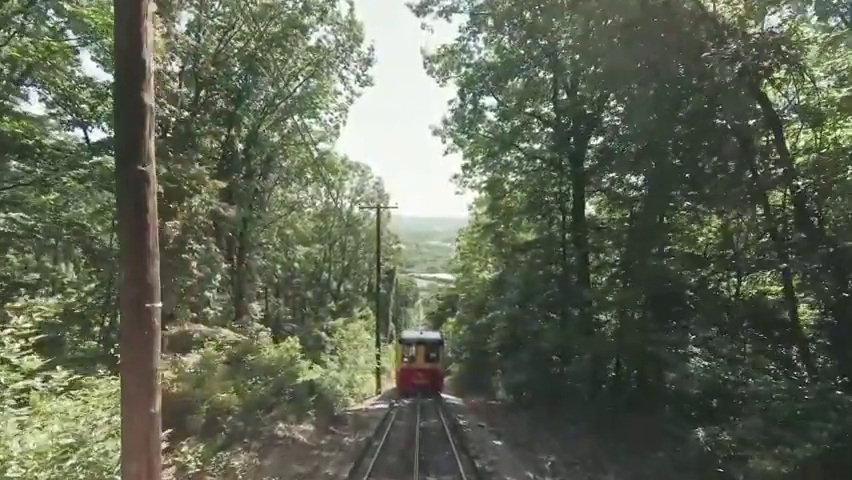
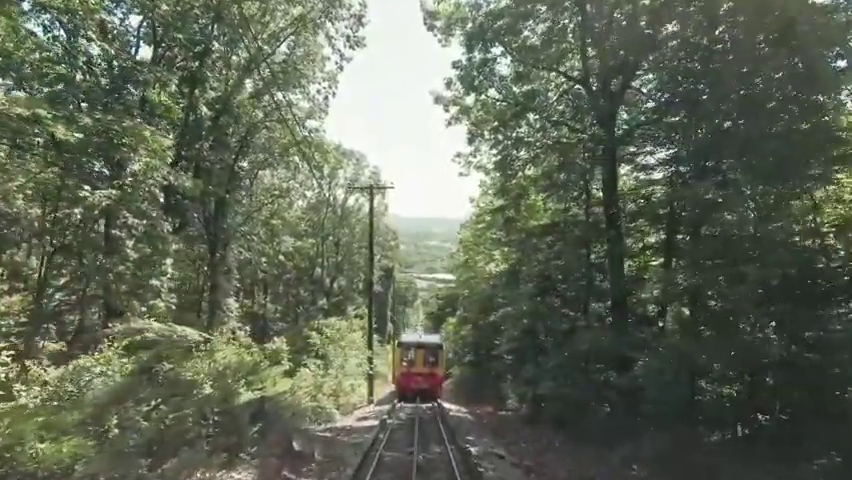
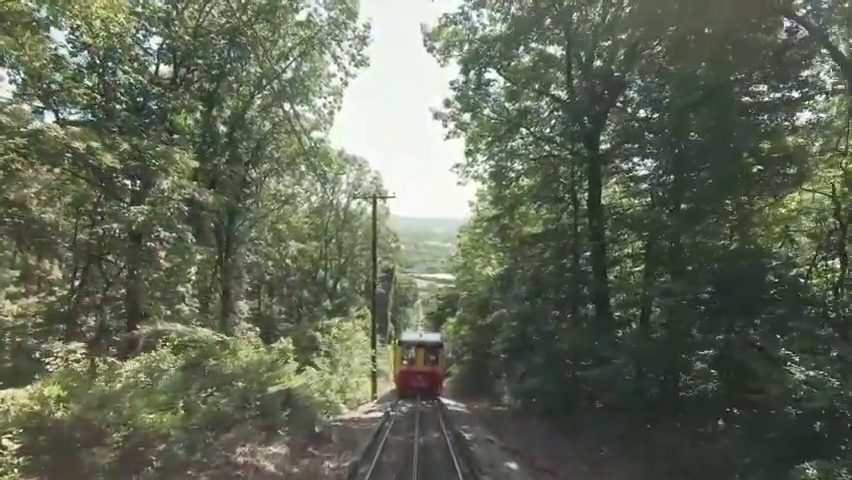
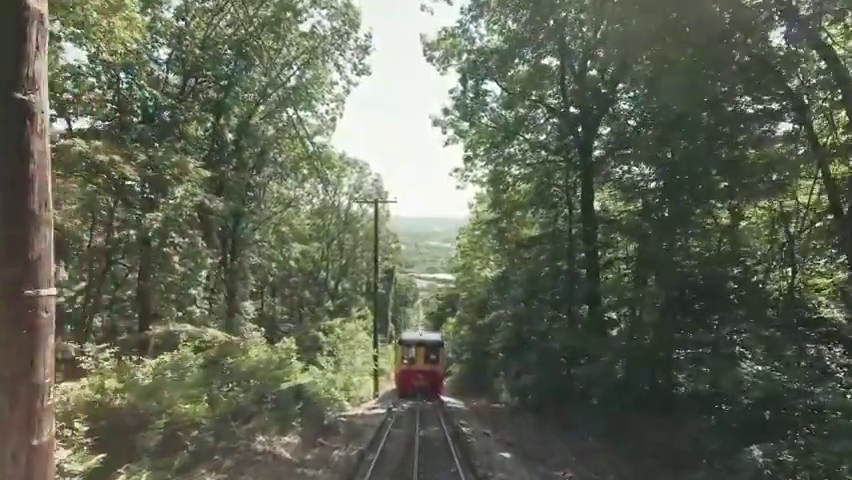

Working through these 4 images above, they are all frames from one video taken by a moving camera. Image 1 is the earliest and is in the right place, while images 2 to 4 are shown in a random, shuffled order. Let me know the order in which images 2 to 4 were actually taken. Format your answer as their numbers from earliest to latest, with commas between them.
4, 3, 2
